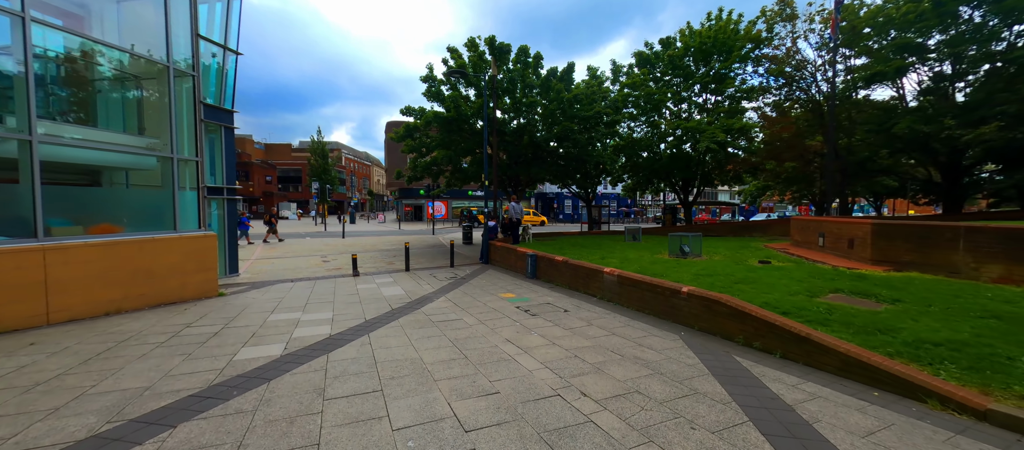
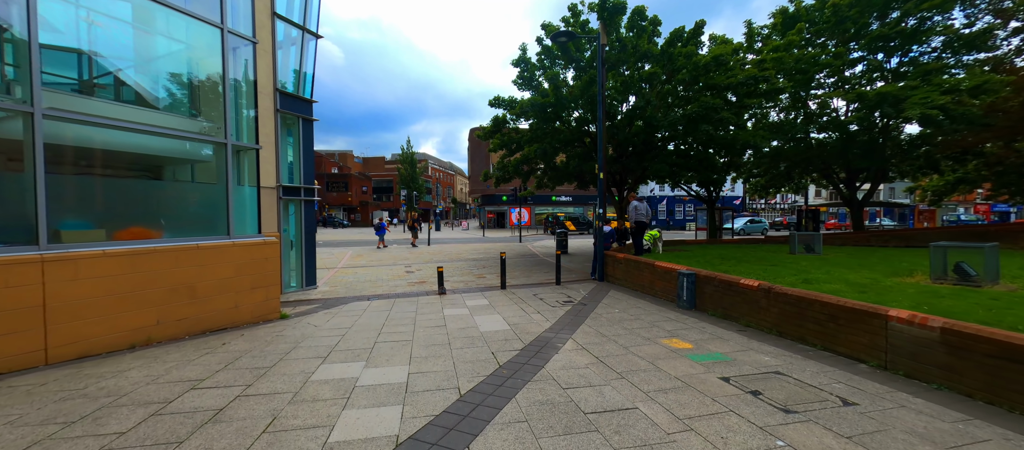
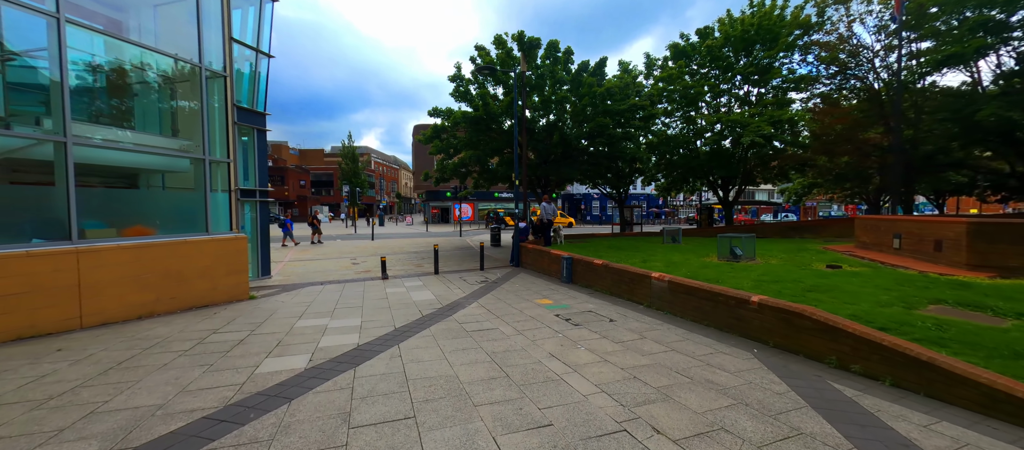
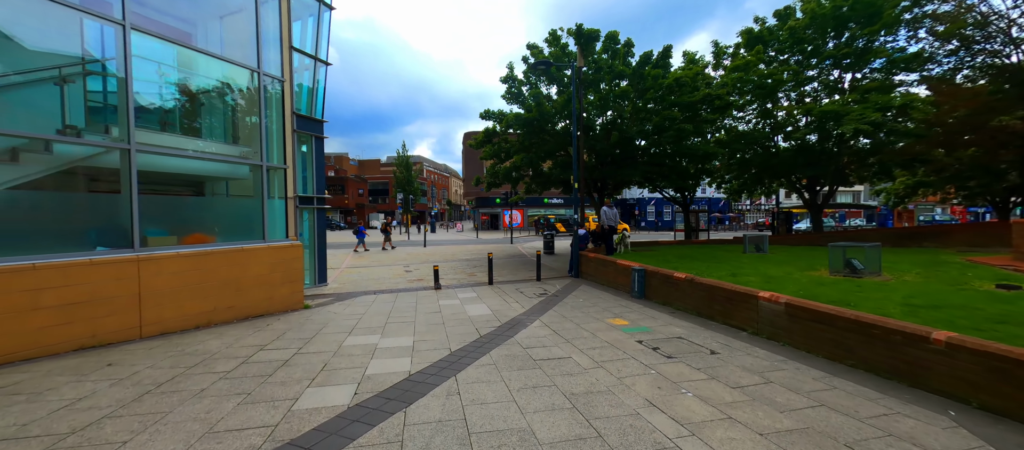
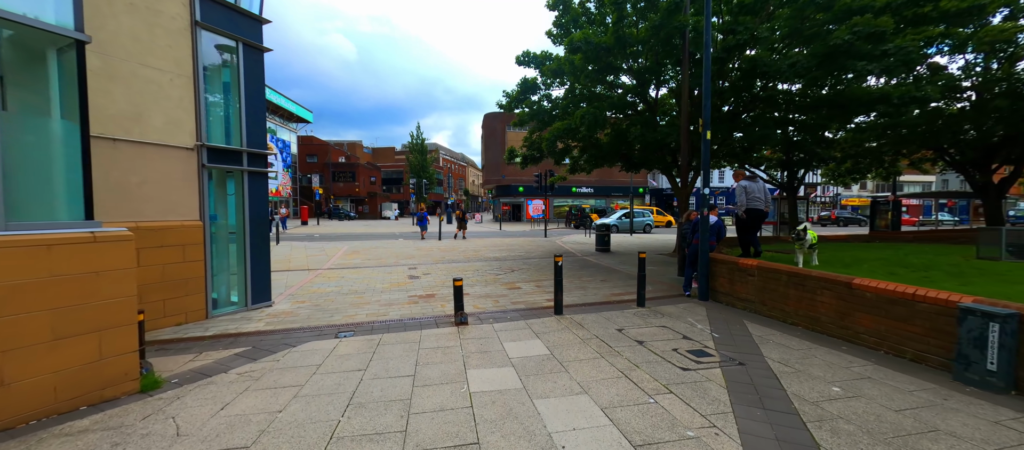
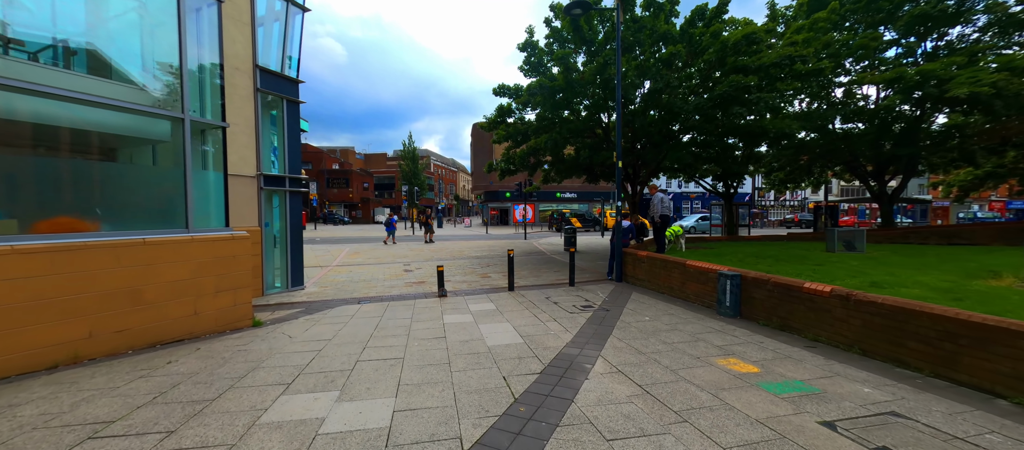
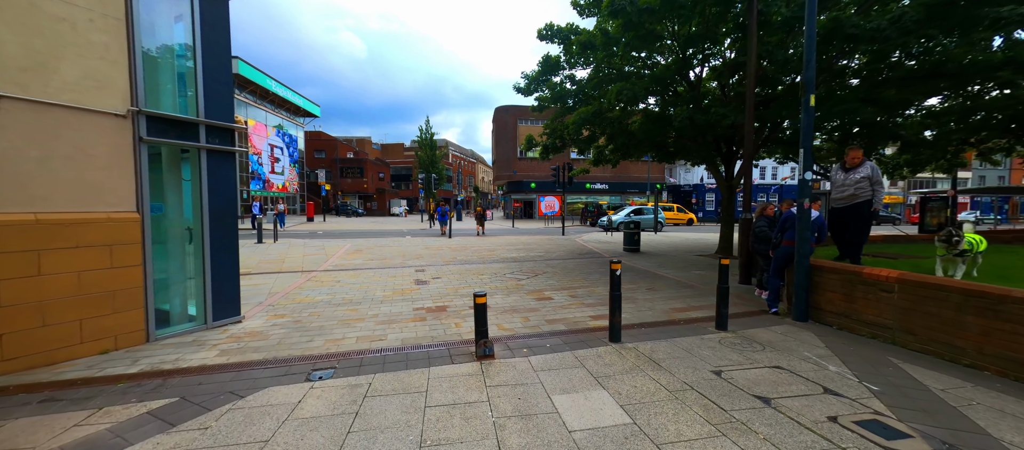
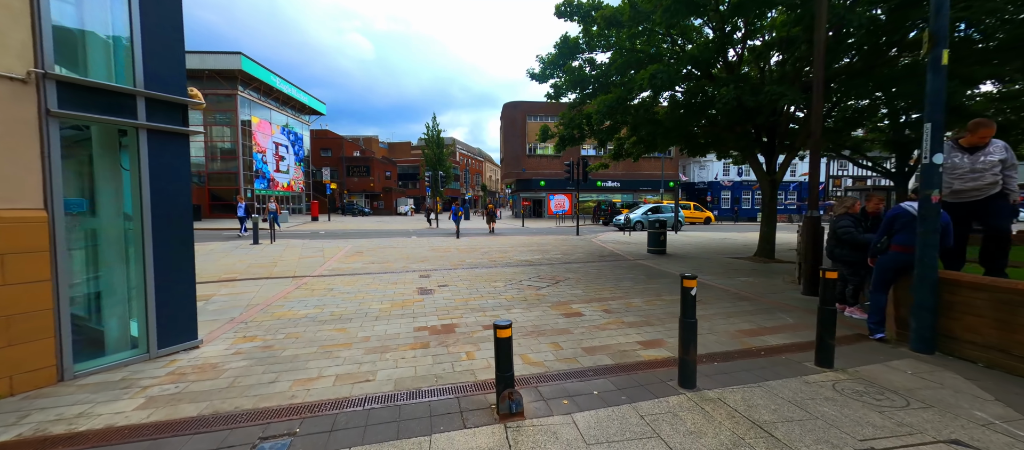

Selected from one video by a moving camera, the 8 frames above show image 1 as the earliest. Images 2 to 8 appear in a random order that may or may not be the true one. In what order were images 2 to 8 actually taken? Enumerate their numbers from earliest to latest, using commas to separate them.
3, 4, 2, 6, 5, 7, 8
